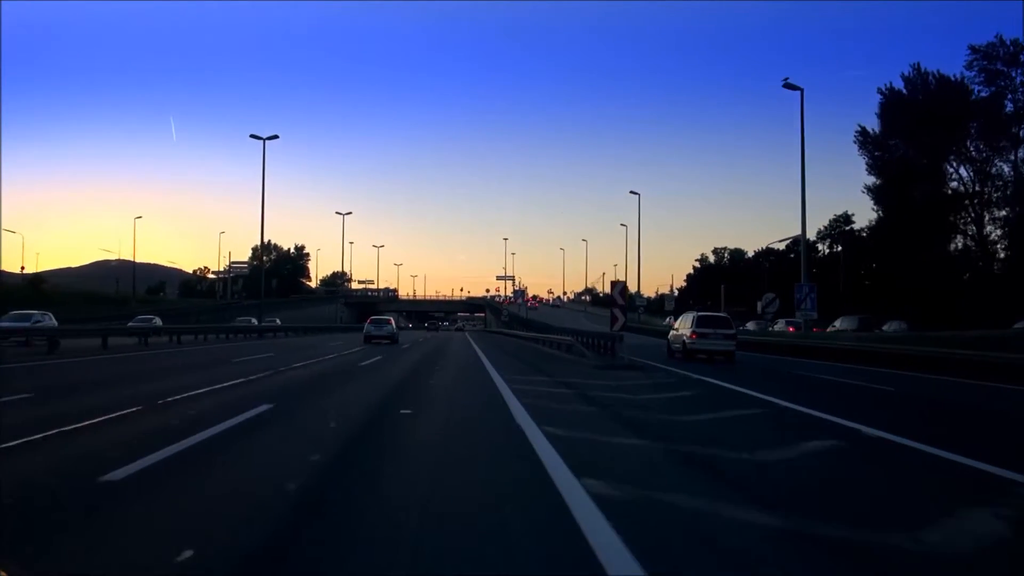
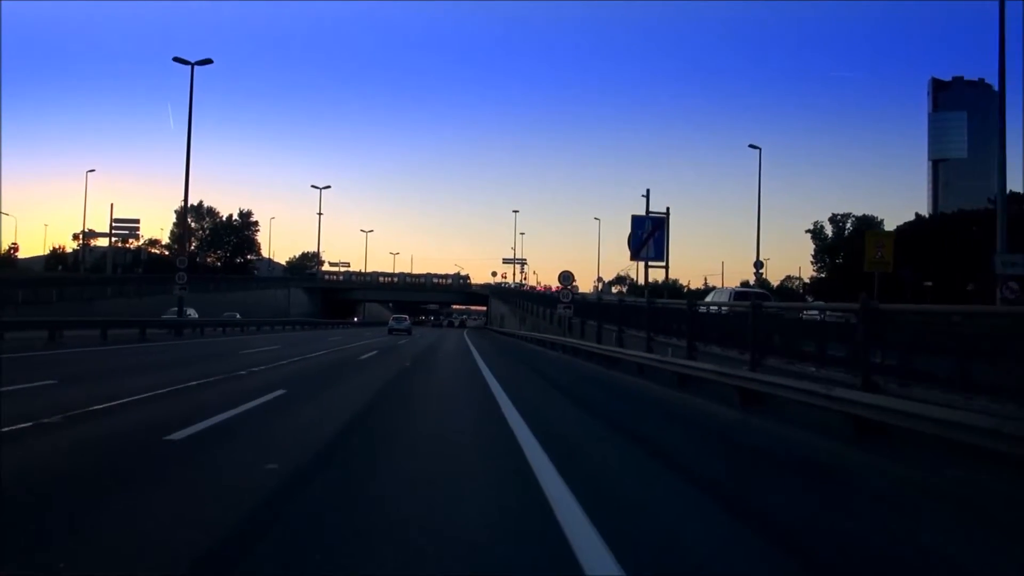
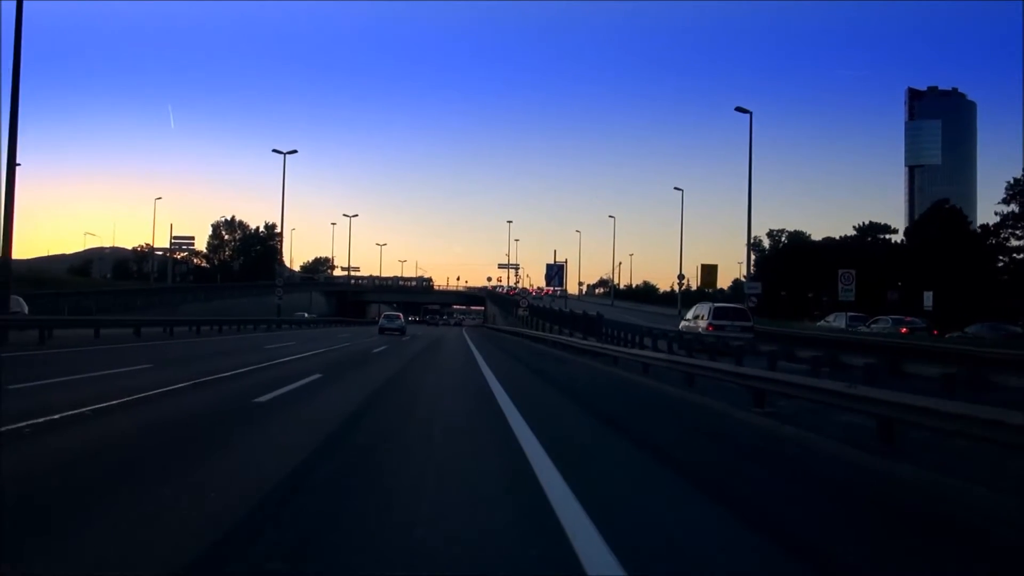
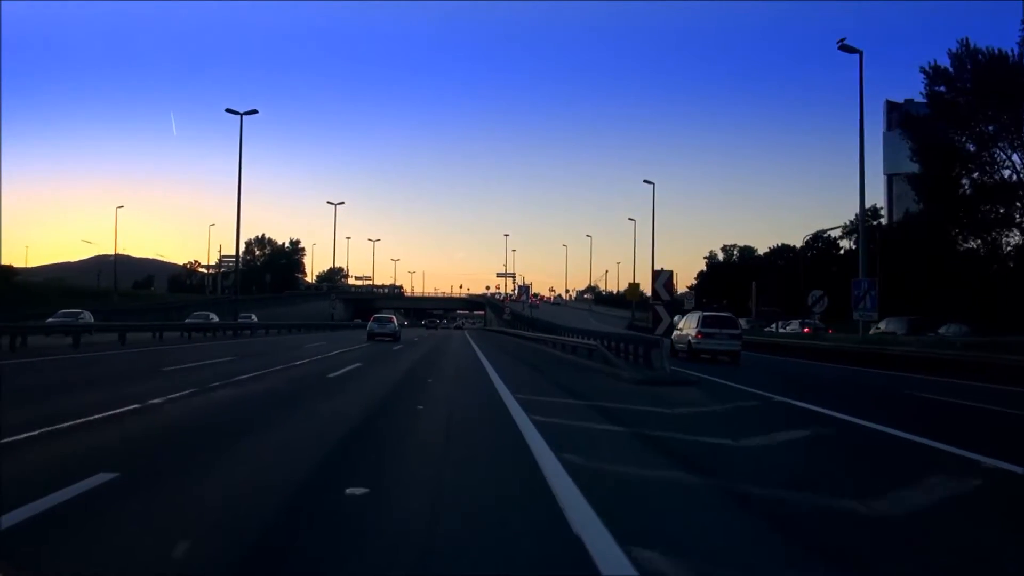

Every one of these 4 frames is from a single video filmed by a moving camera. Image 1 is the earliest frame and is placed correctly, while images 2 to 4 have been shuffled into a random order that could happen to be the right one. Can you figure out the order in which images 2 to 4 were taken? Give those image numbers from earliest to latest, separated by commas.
4, 3, 2
